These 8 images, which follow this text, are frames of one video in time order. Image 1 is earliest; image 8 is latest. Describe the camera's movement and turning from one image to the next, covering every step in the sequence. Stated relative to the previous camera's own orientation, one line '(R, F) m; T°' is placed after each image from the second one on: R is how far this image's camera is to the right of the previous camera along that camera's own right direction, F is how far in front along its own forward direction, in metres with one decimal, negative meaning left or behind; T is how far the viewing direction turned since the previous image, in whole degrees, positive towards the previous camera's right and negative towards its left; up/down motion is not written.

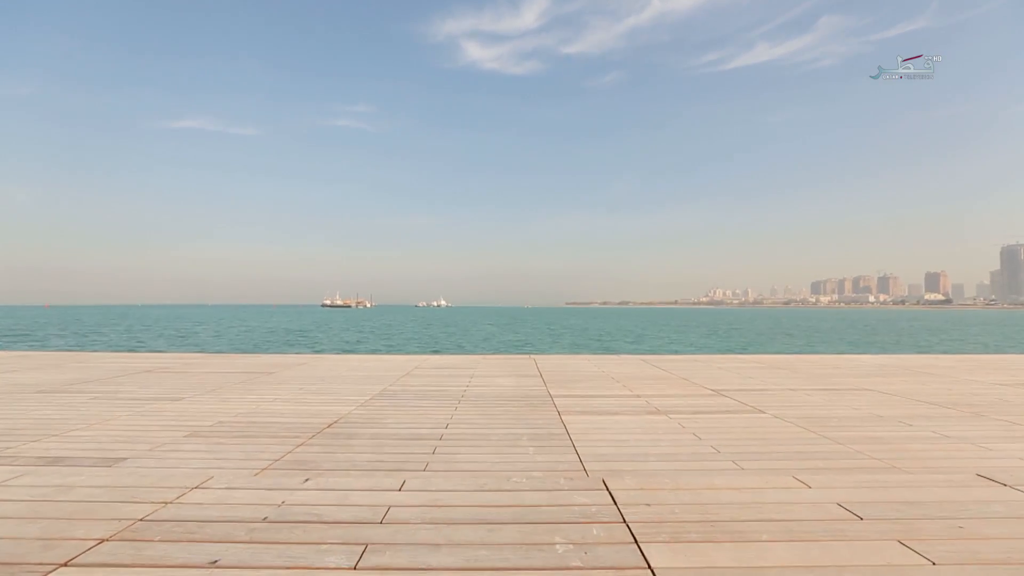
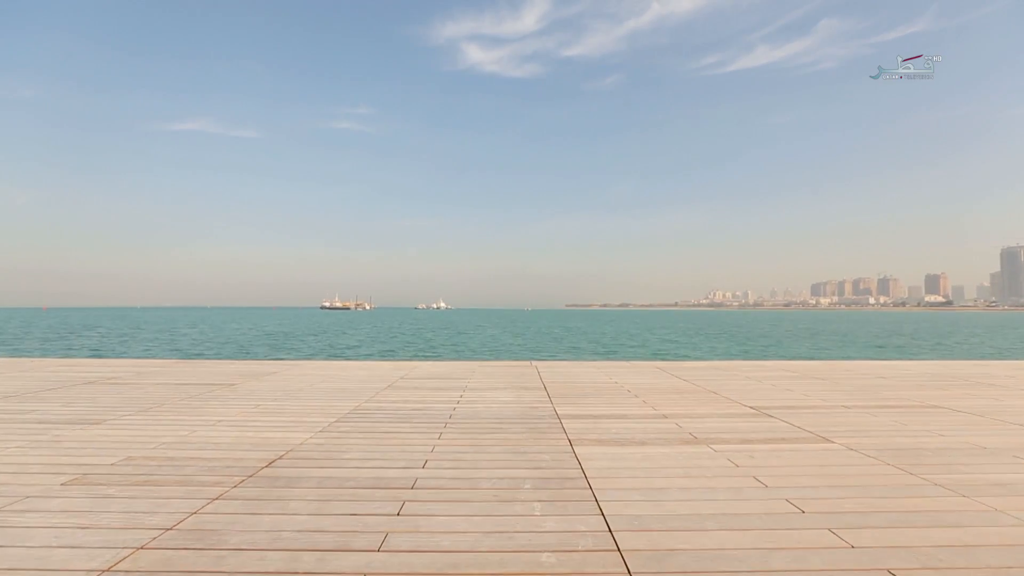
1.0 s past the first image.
(0.0, +1.3) m; 0°
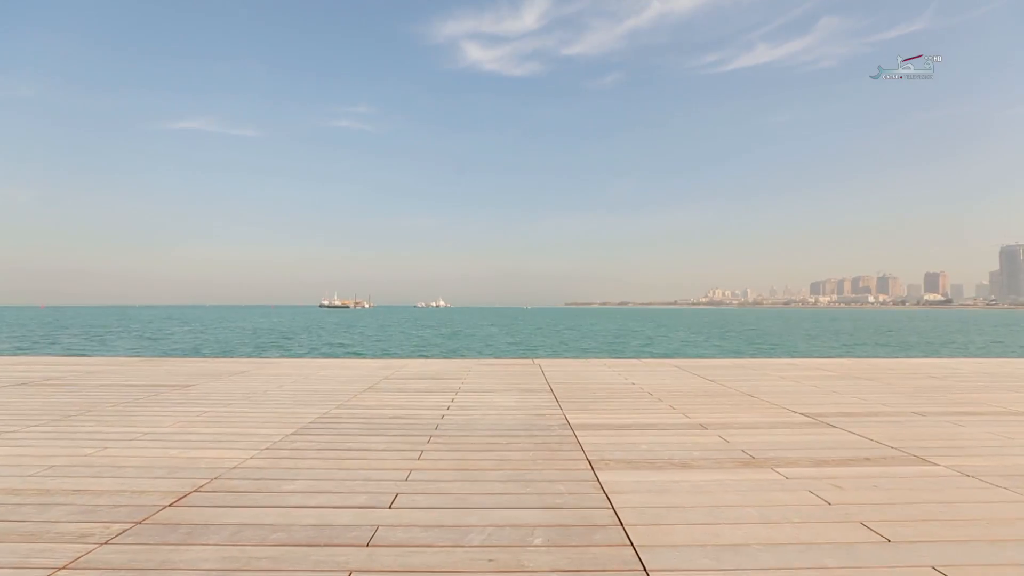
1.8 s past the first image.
(0.0, +1.2) m; 0°
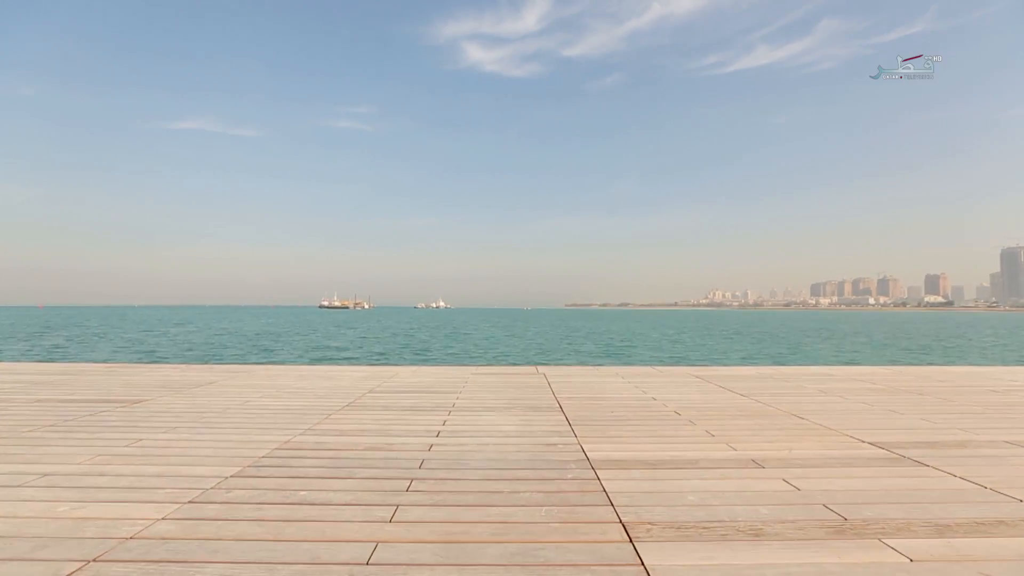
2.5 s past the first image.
(0.0, +1.0) m; 0°
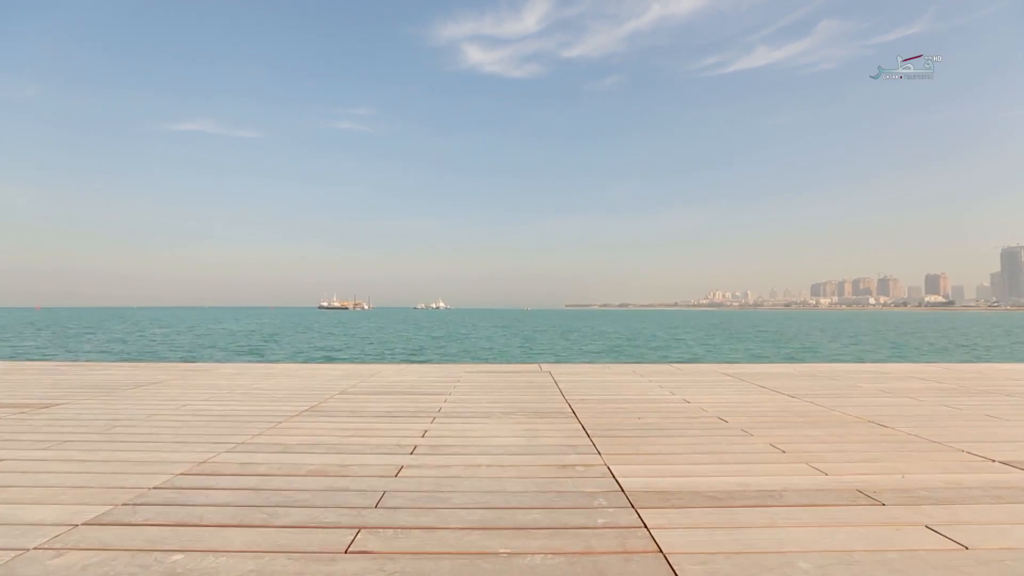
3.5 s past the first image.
(0.0, +1.3) m; 0°
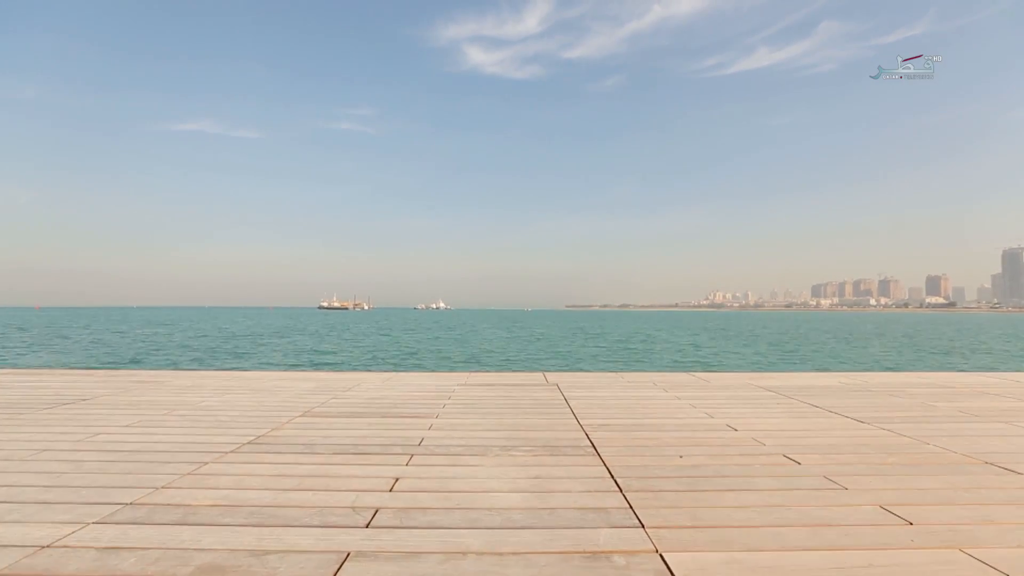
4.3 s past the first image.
(0.0, +1.1) m; 0°
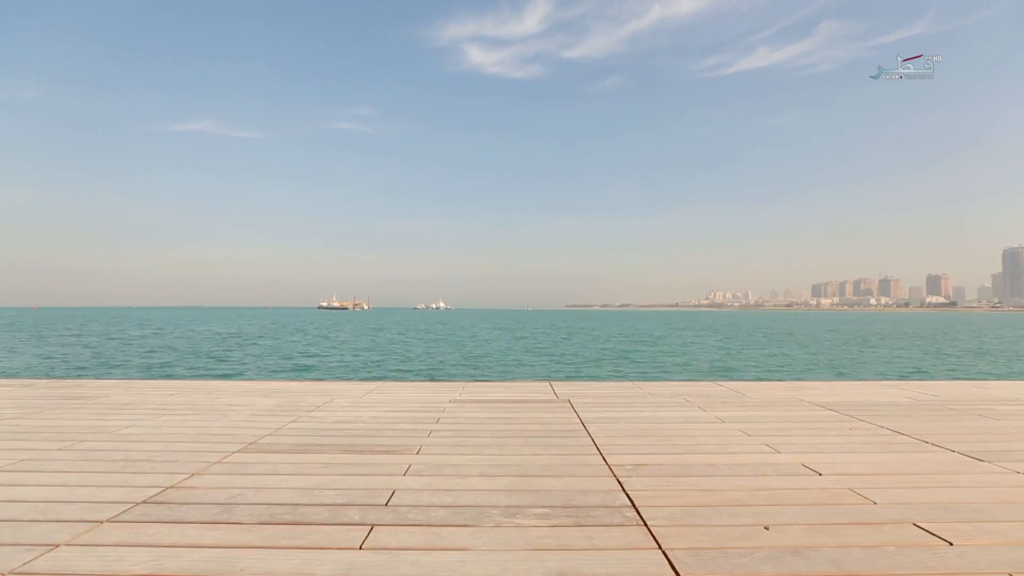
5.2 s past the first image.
(0.0, +1.2) m; 0°
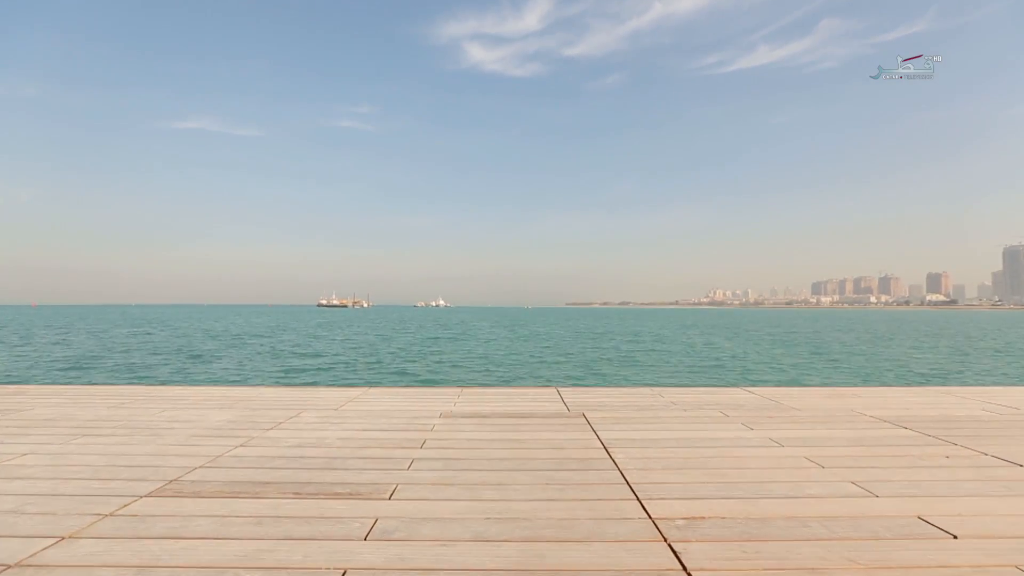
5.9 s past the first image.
(0.0, +1.0) m; 0°
